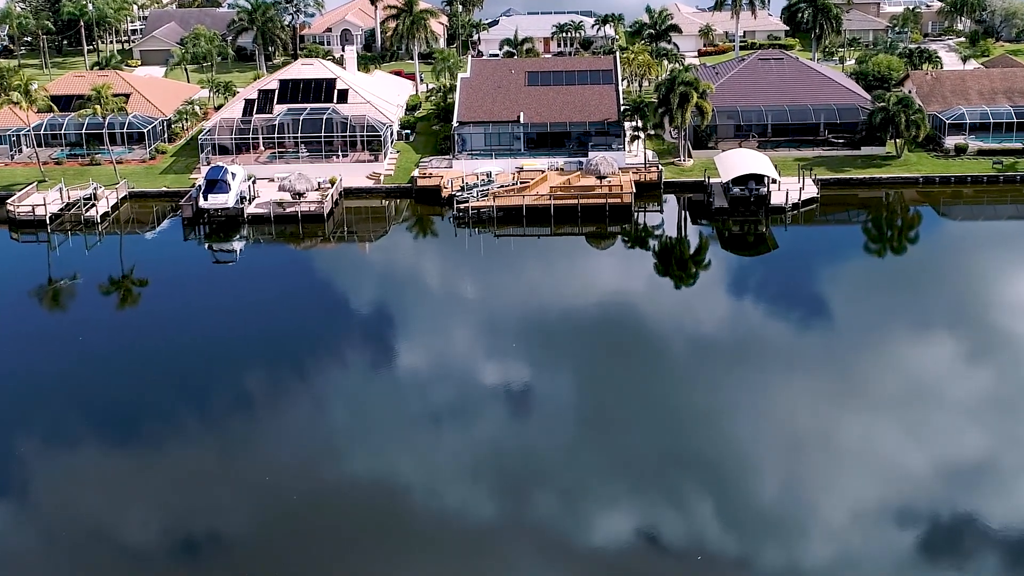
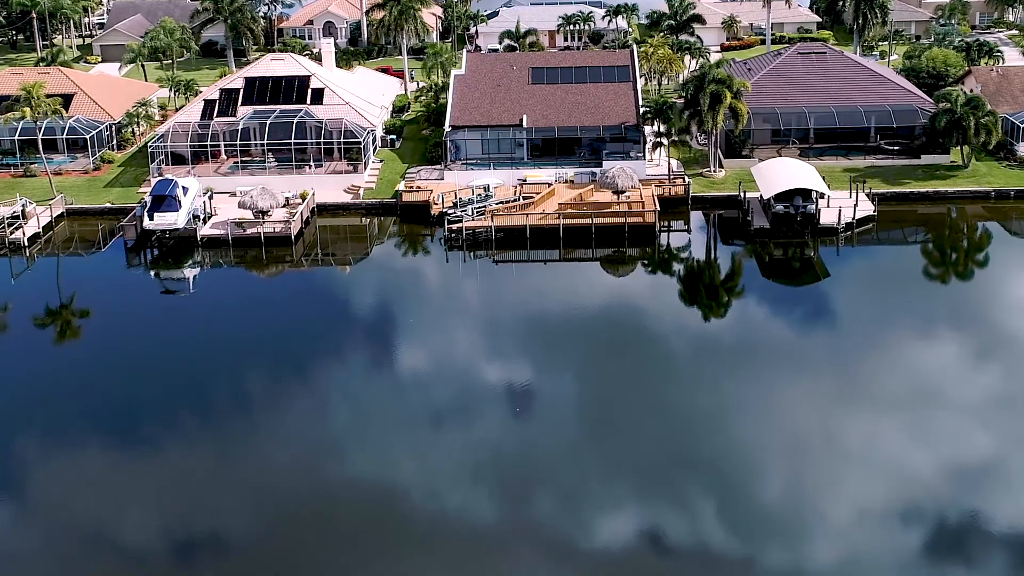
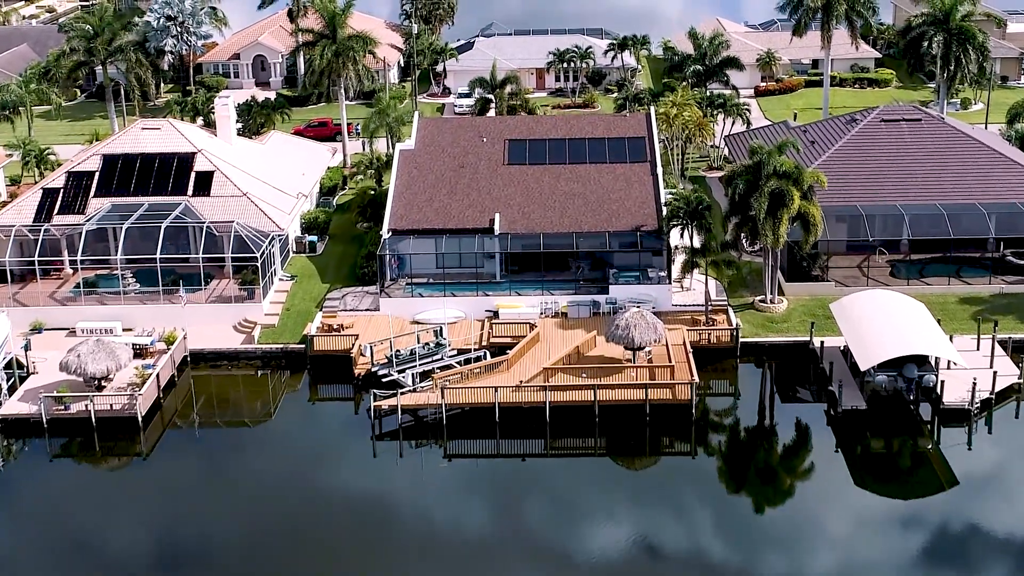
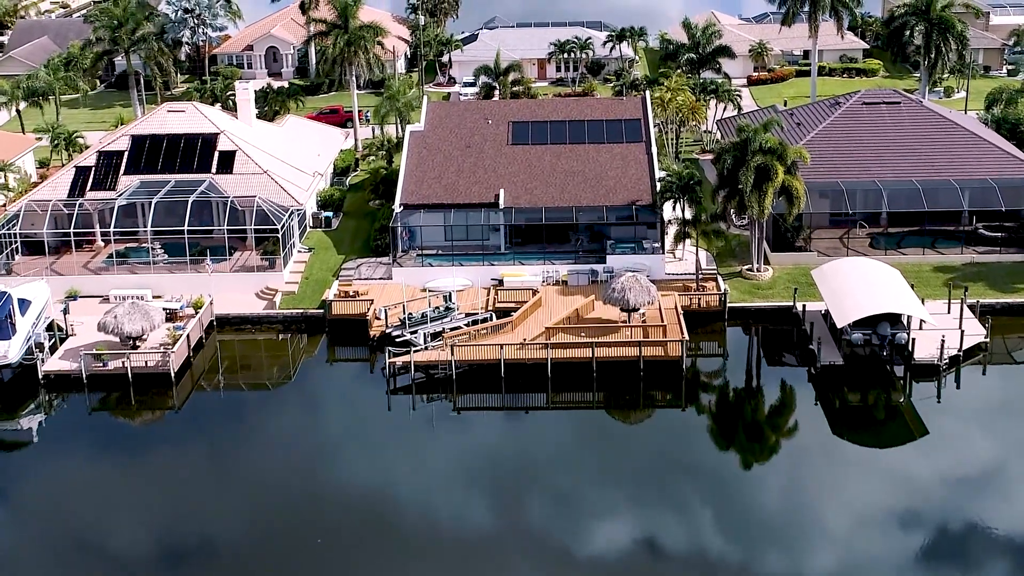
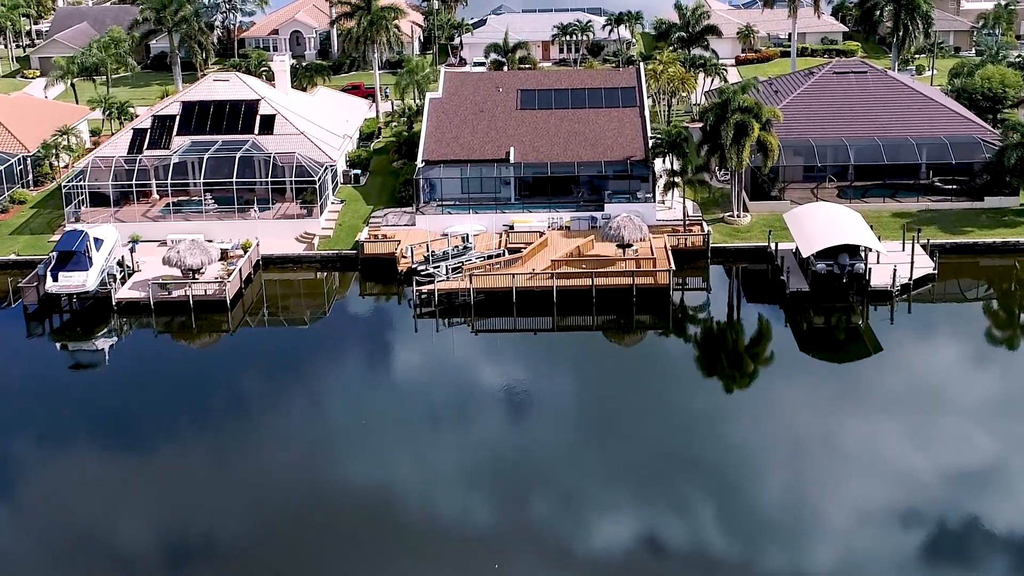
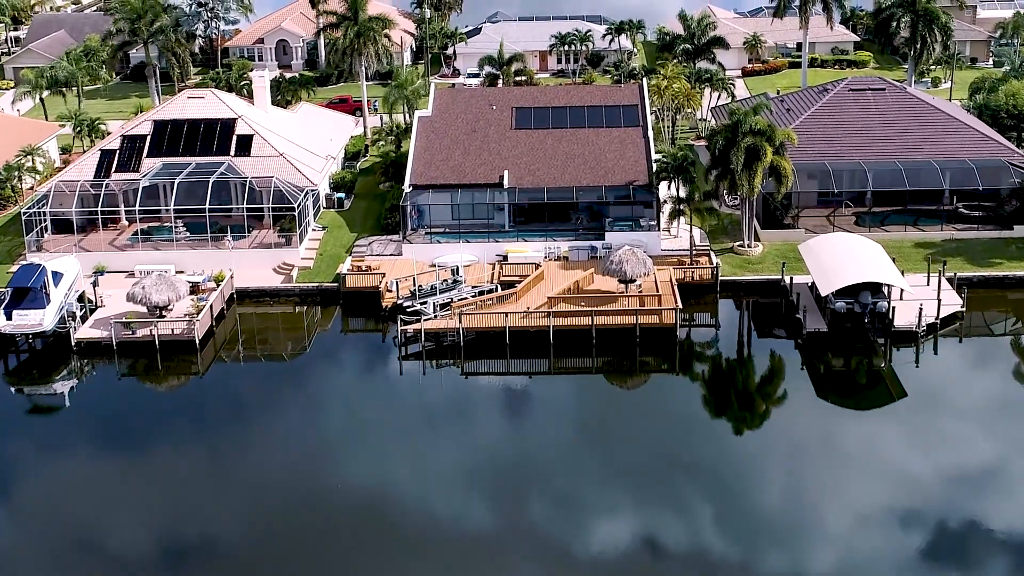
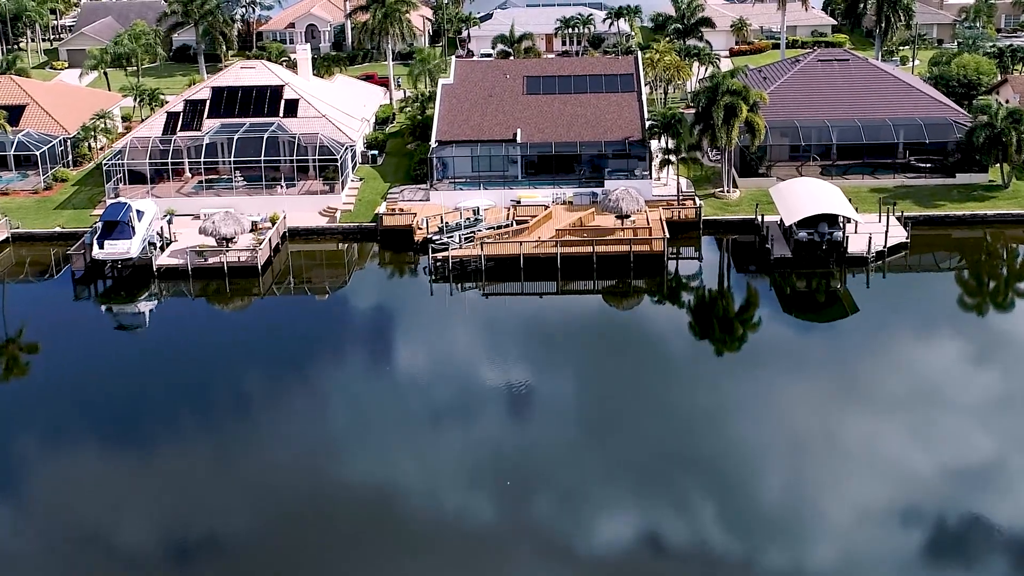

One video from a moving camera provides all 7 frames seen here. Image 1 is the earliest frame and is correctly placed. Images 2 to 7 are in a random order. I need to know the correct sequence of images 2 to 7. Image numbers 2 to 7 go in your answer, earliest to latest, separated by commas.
2, 7, 5, 6, 4, 3
